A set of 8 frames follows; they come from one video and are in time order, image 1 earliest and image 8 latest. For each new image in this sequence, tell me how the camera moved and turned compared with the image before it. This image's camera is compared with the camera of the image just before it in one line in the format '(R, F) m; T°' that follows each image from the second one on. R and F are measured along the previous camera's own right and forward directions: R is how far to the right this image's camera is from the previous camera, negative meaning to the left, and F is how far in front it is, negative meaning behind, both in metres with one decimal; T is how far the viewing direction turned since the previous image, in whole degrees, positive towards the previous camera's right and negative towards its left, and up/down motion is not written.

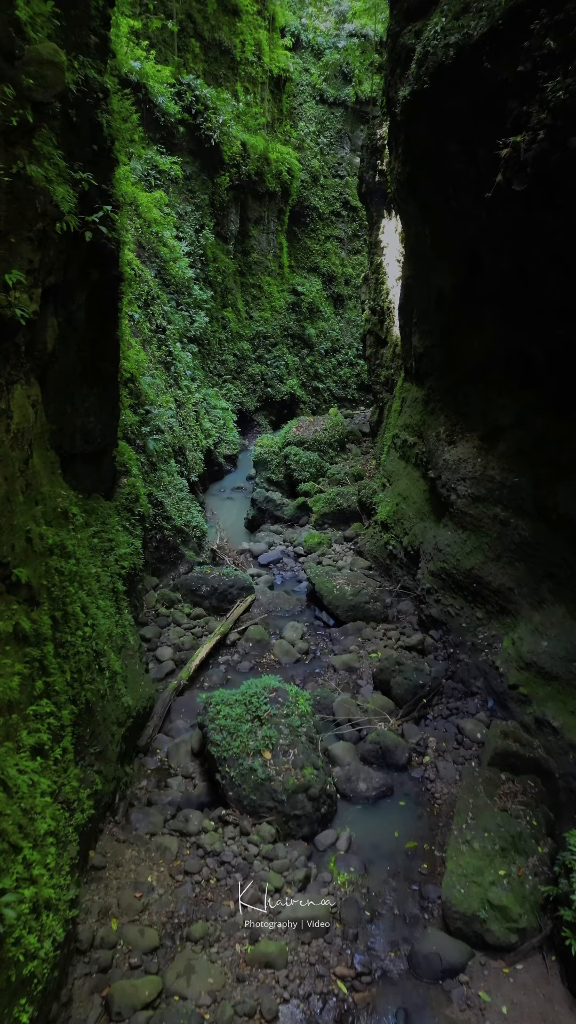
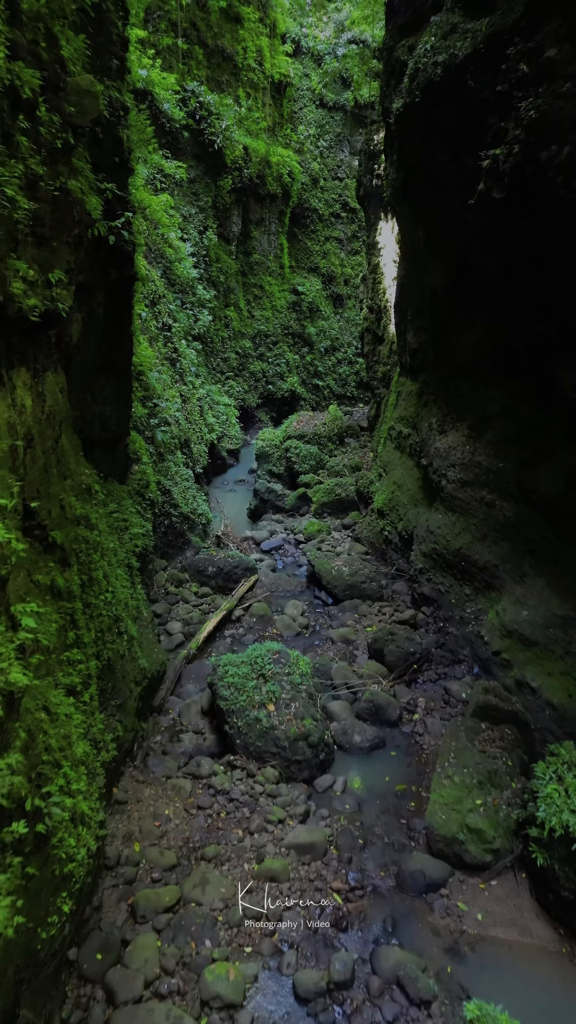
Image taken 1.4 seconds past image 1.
(0.0, -0.4) m; 0°
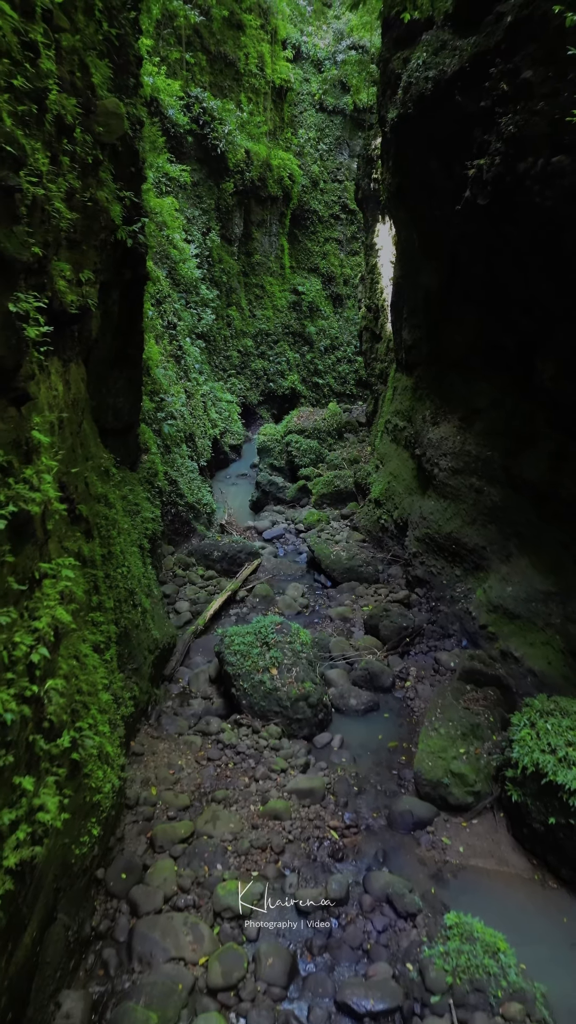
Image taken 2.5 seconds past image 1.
(0.0, -0.4) m; 0°
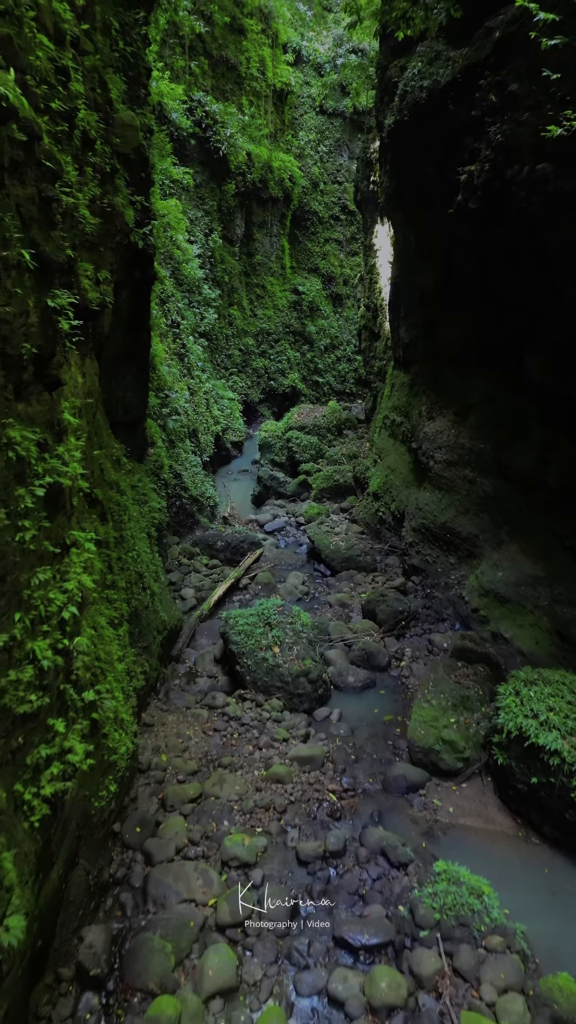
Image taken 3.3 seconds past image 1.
(0.0, -0.3) m; 0°
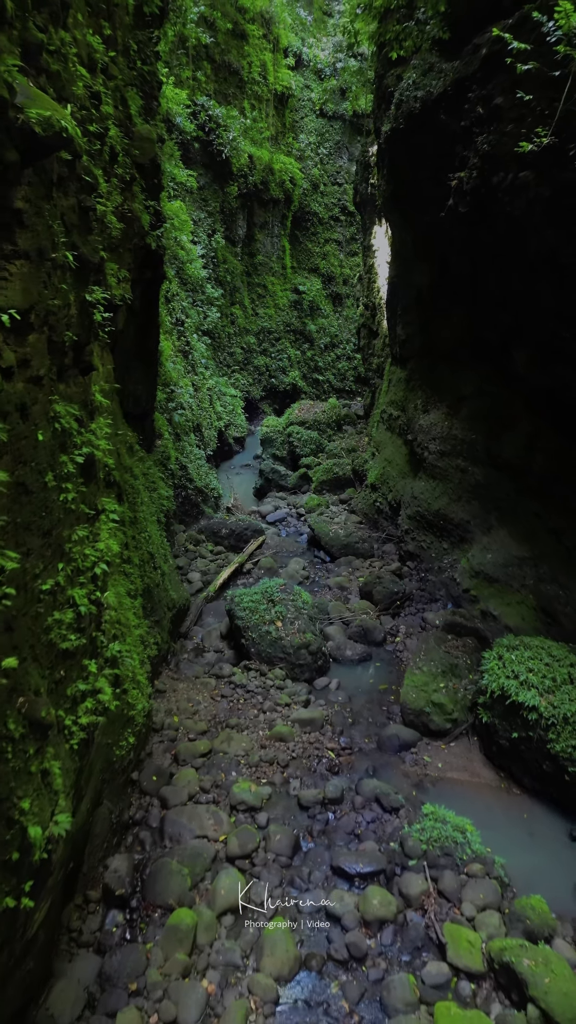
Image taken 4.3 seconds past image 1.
(0.0, -0.4) m; 0°
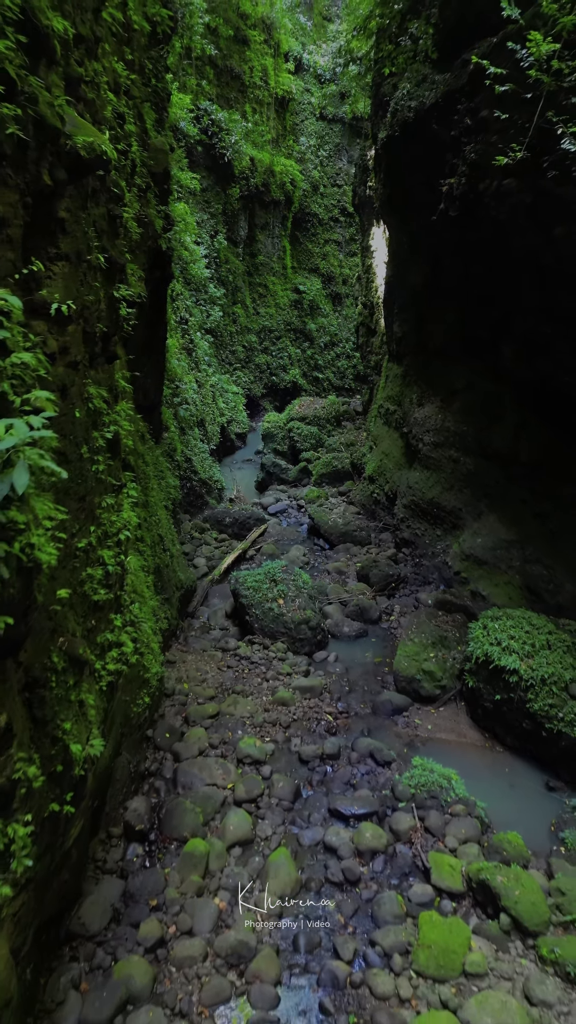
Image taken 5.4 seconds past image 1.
(0.0, -0.4) m; 0°
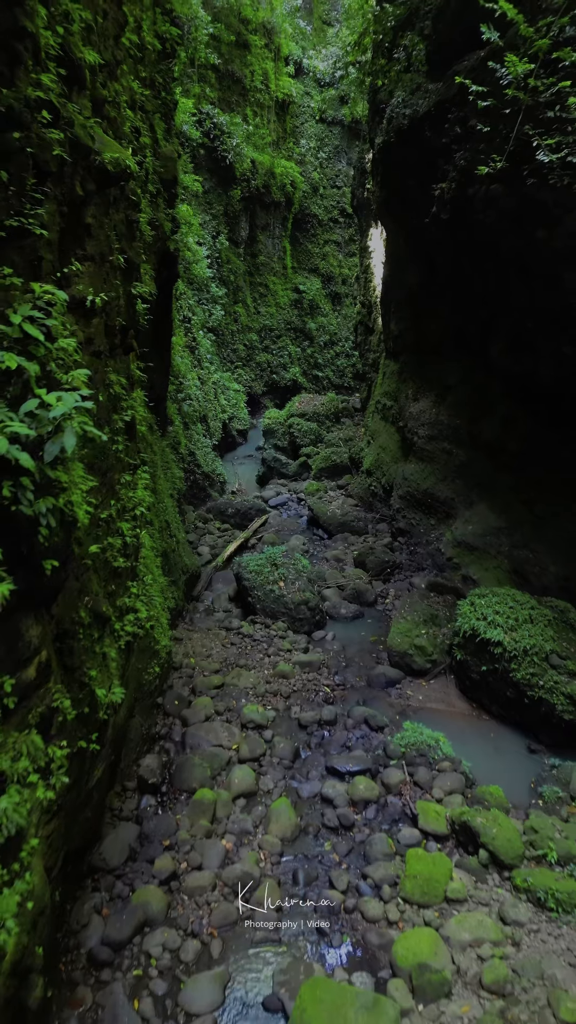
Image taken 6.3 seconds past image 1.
(0.0, -0.3) m; 0°
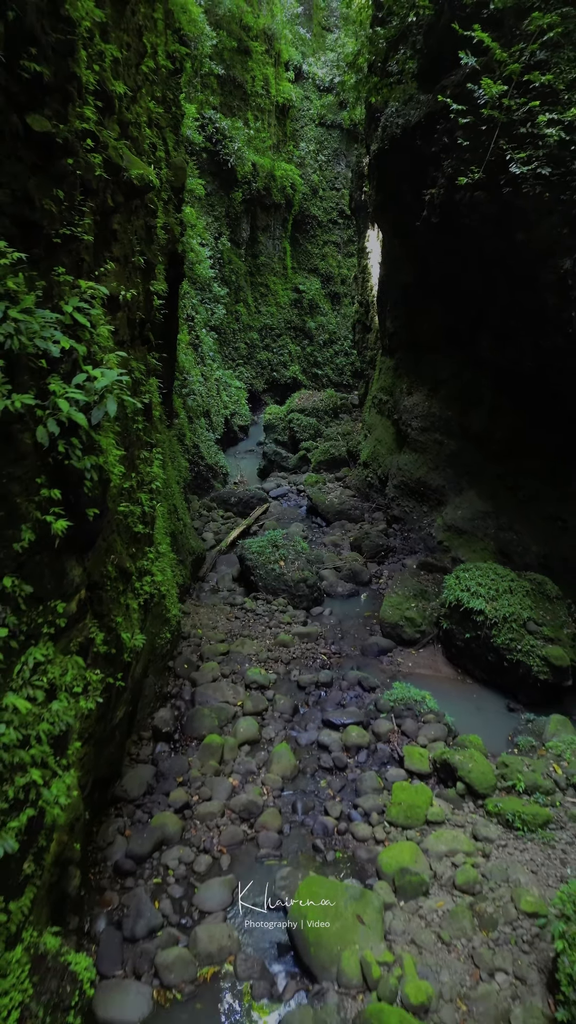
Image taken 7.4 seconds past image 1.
(0.0, -0.4) m; 0°
